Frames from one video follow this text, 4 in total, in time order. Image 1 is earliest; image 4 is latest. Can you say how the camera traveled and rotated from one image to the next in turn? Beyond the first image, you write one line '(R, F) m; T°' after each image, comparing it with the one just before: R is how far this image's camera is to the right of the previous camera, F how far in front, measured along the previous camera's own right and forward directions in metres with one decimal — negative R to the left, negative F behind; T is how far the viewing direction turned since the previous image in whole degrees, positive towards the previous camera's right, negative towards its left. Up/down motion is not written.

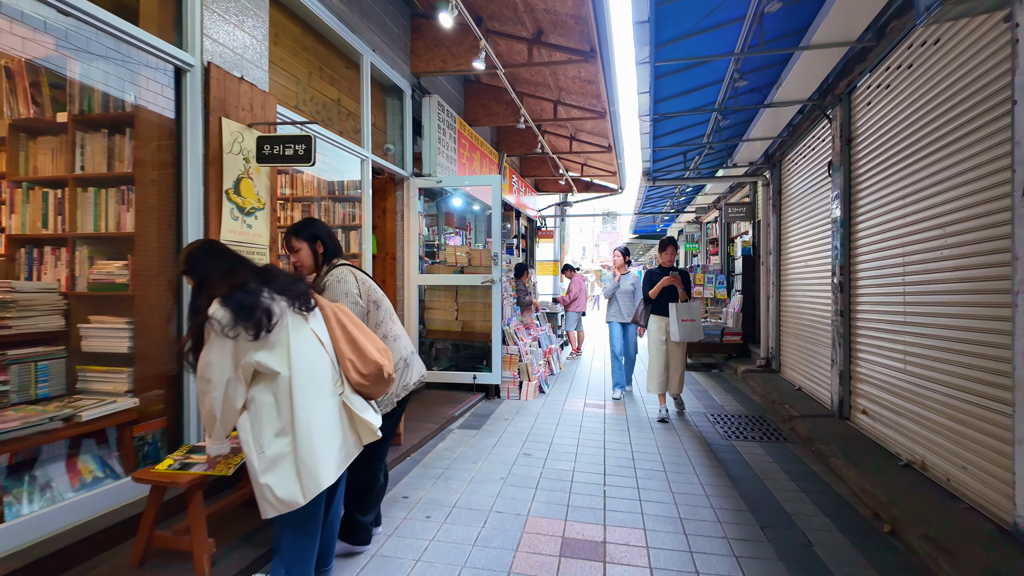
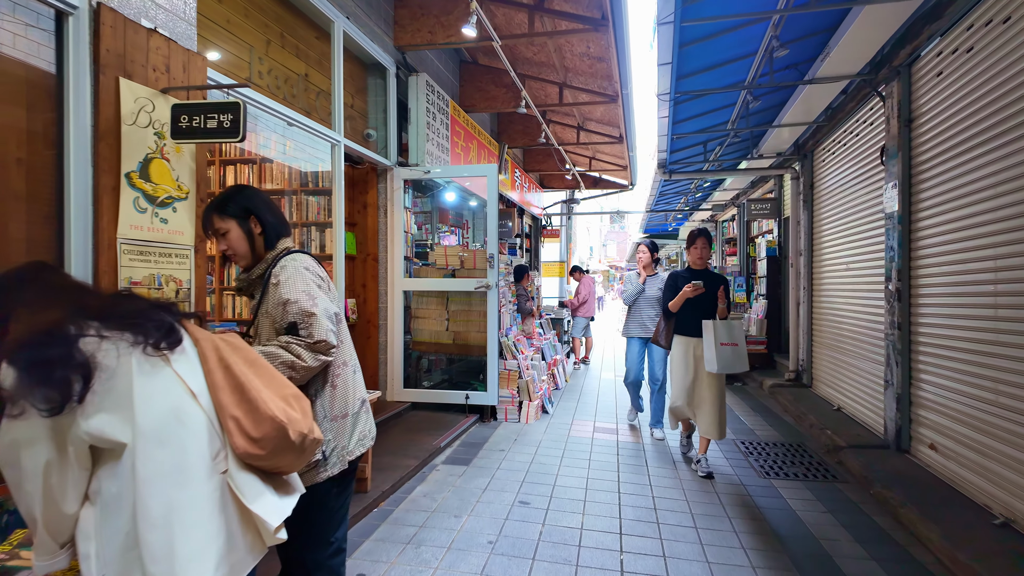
(+0.1, +0.7) m; -1°
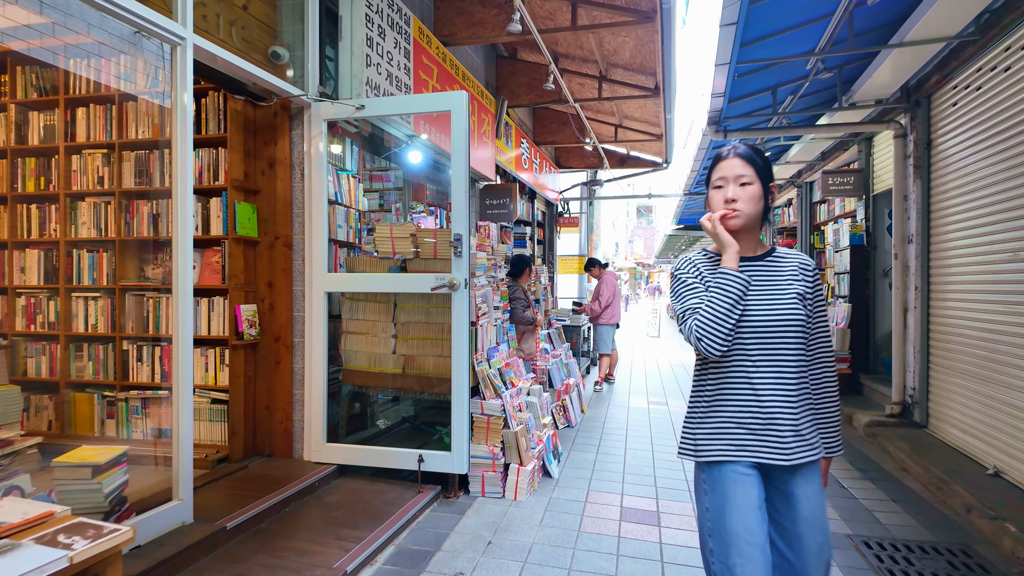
(+0.2, +1.7) m; -2°
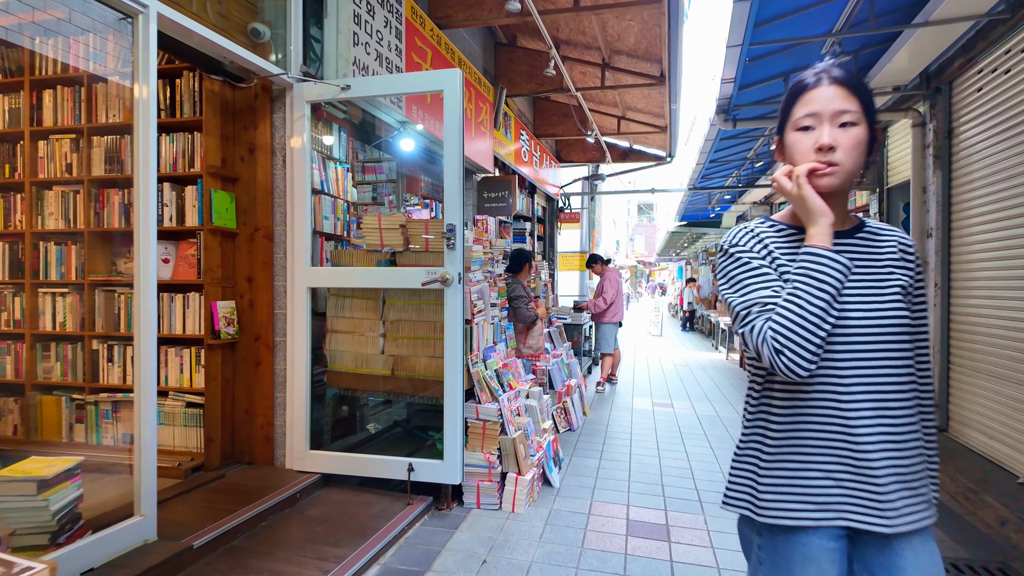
(0.0, +0.2) m; 0°
